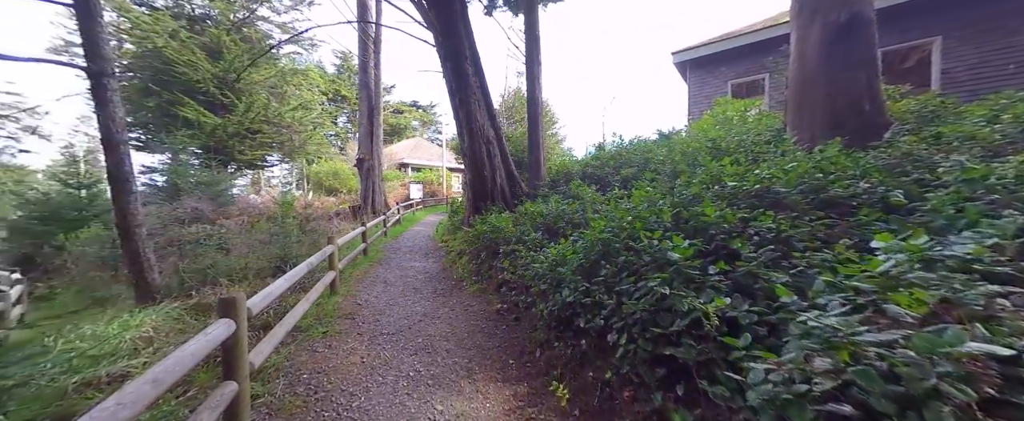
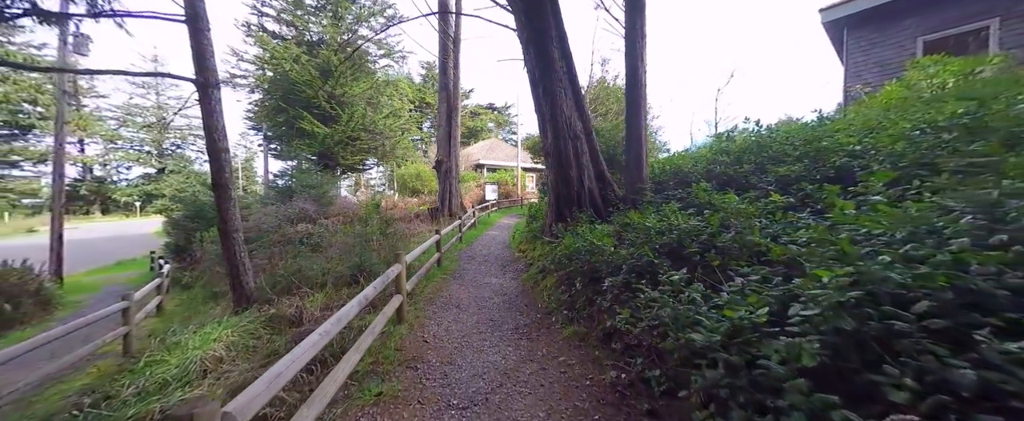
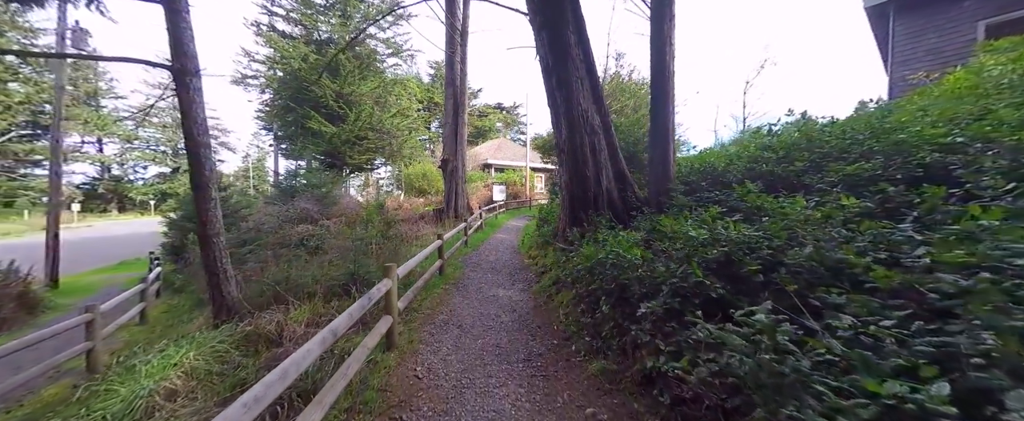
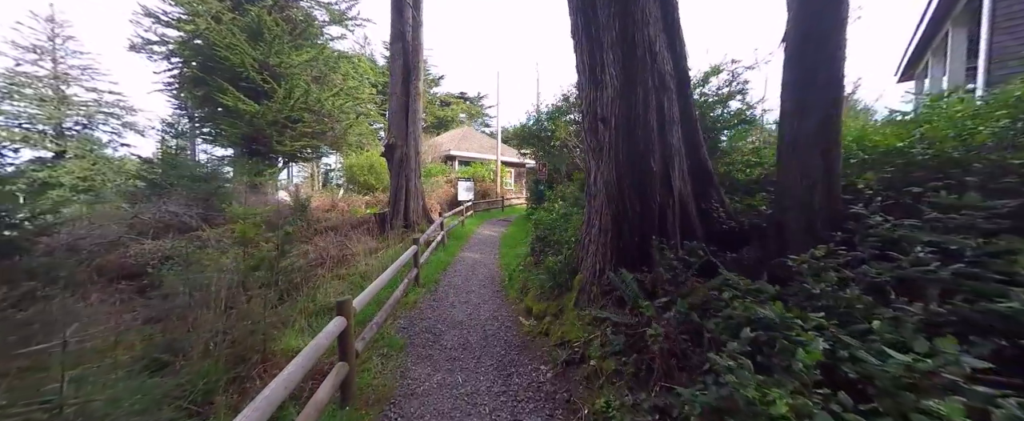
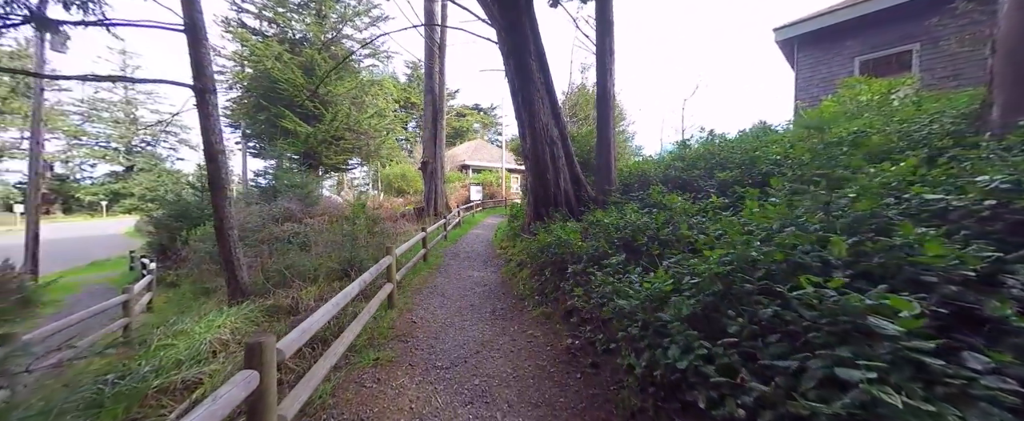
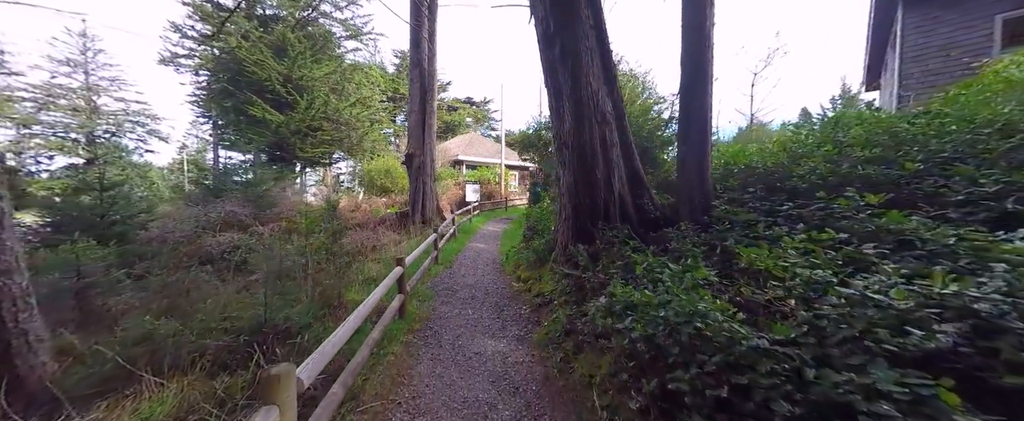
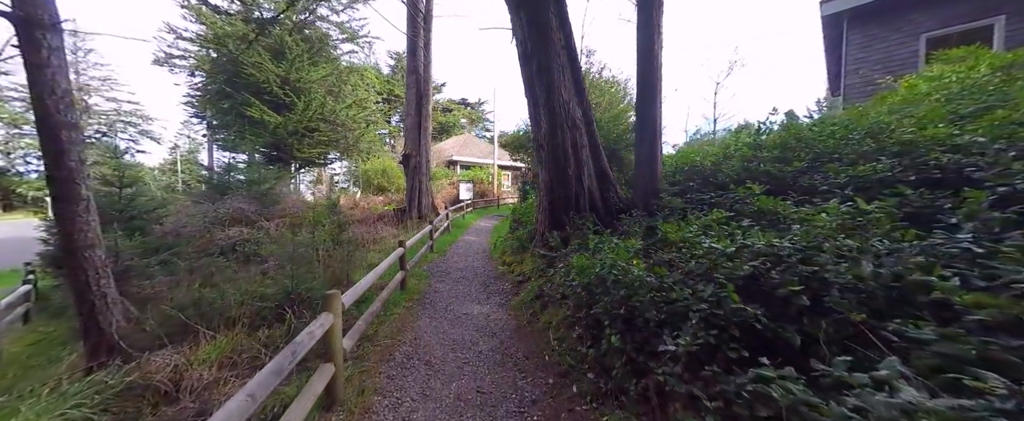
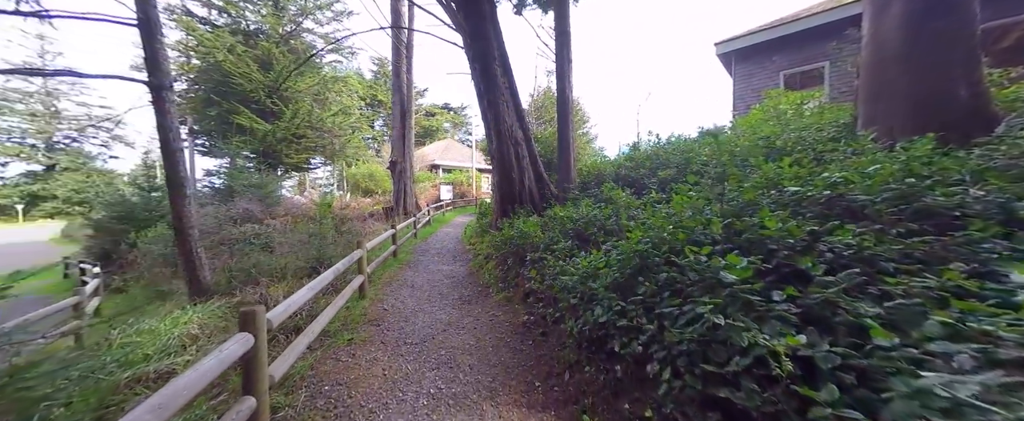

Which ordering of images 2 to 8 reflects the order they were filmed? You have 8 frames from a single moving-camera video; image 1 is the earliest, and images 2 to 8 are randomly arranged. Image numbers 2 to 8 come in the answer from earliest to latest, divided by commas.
8, 5, 2, 3, 7, 6, 4
